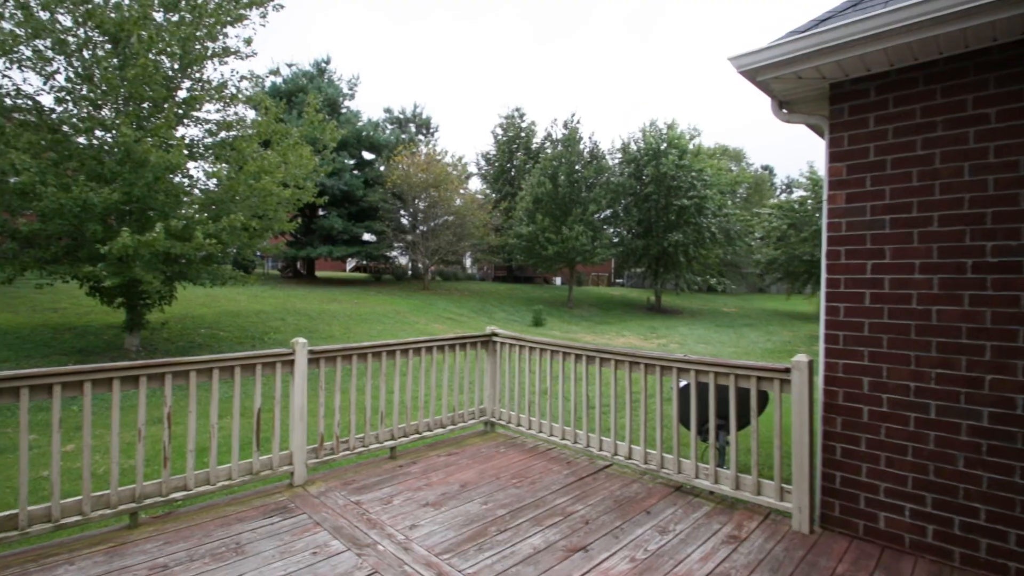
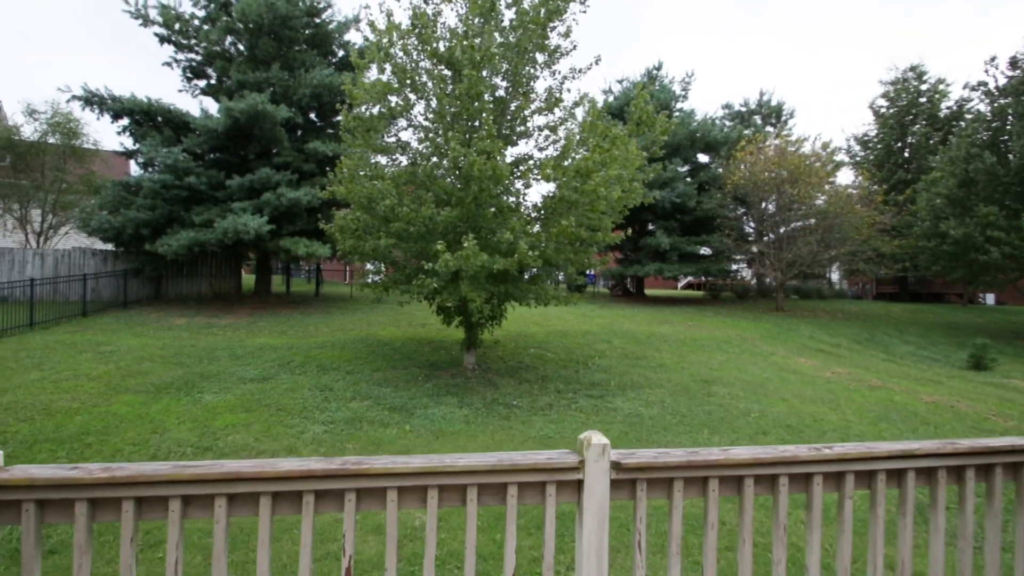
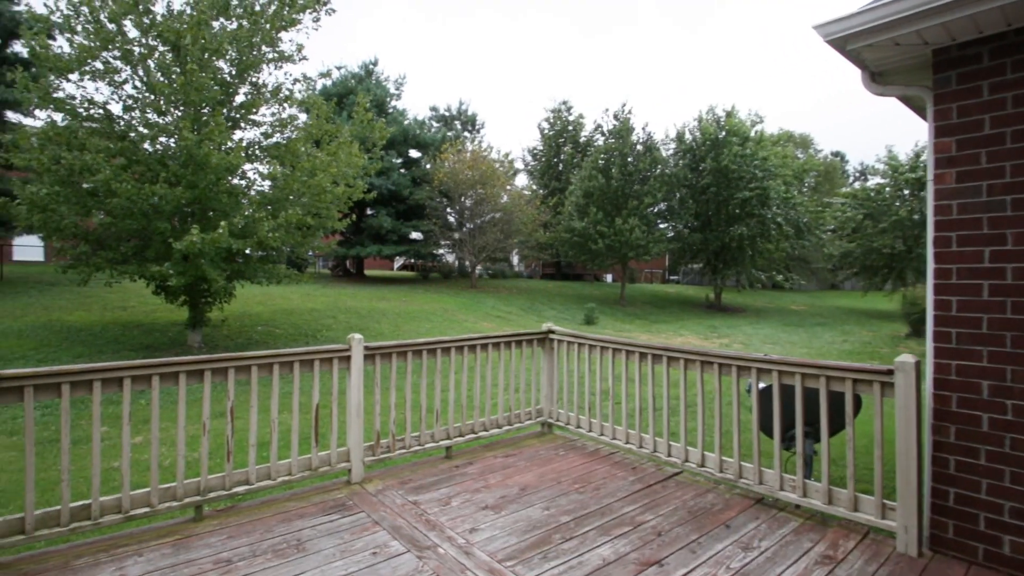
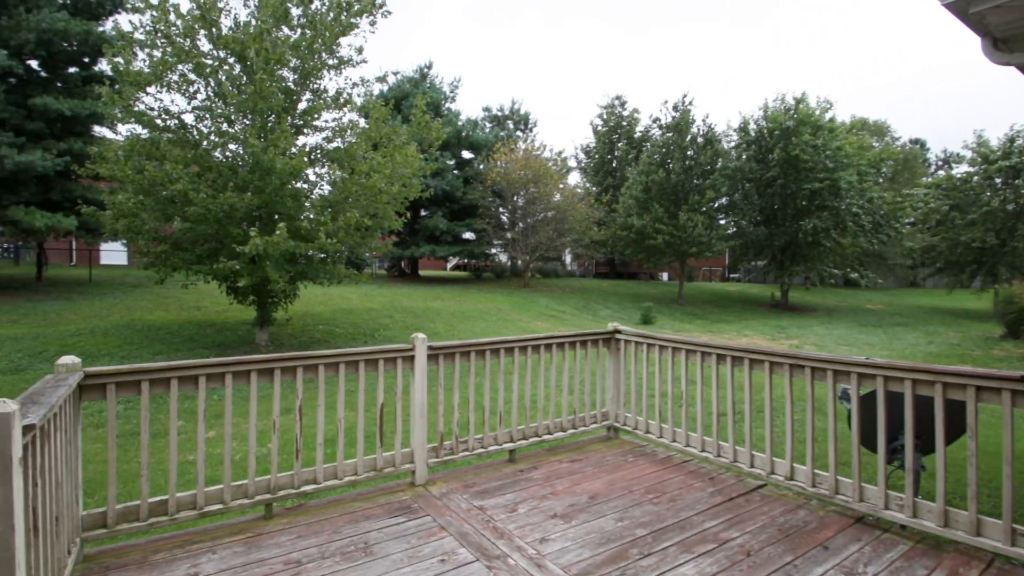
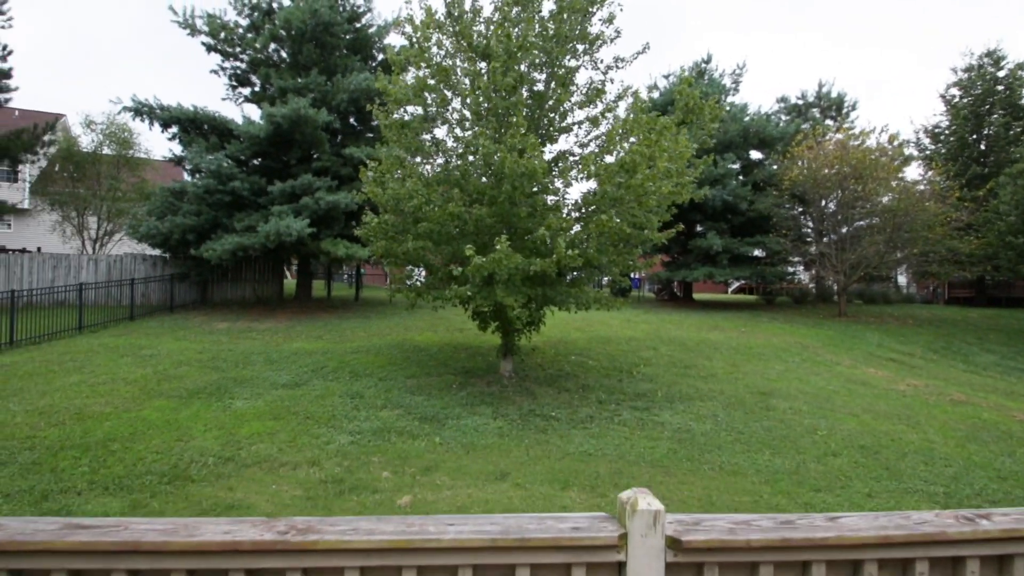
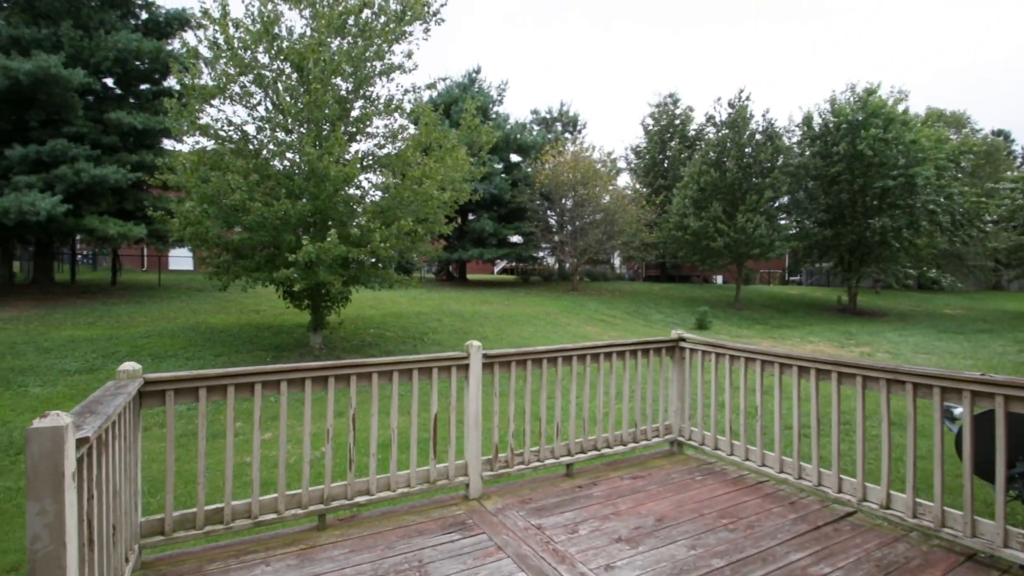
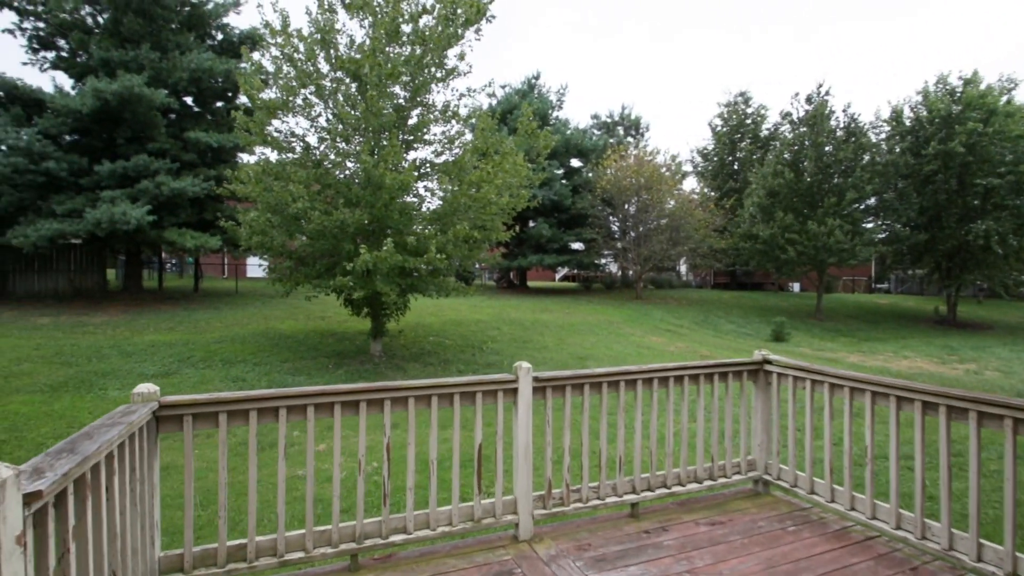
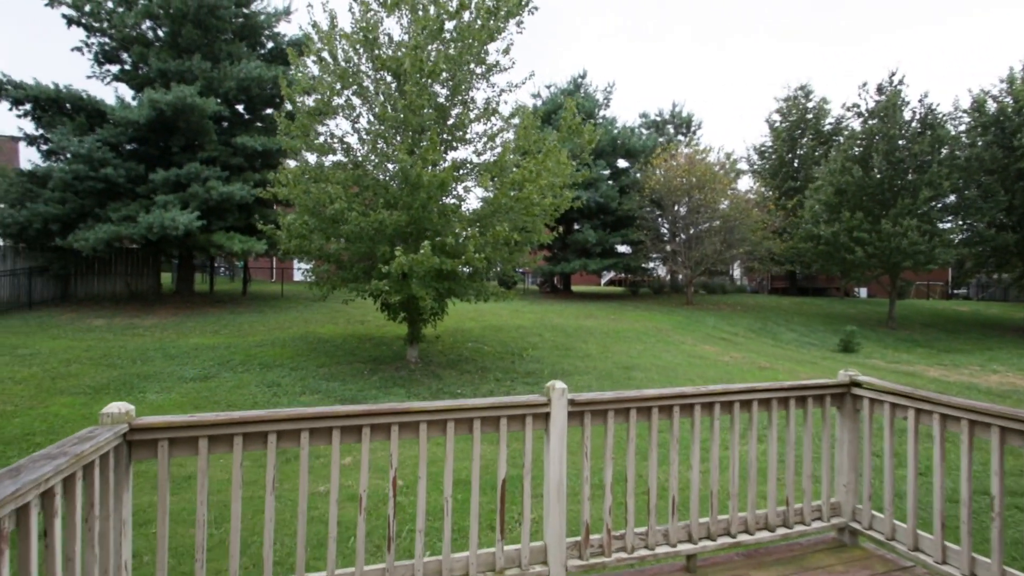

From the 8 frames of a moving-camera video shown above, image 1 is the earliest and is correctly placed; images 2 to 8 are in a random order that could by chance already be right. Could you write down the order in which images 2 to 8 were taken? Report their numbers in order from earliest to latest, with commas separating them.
3, 4, 6, 7, 8, 2, 5
